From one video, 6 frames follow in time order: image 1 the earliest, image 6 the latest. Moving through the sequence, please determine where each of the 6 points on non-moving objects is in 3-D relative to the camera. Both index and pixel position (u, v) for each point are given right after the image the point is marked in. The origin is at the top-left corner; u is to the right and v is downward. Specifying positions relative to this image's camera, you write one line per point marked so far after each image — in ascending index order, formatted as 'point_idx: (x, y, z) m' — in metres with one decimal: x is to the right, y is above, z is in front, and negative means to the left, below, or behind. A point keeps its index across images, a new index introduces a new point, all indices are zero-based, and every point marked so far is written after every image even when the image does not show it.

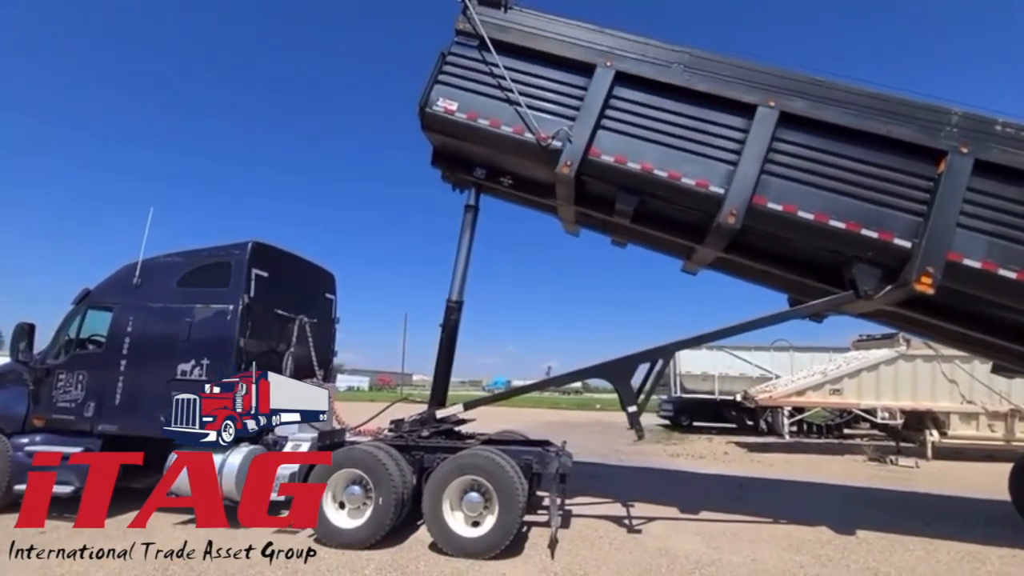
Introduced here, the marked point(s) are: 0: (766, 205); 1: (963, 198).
0: (+2.3, +0.7, +6.2) m
1: (+4.0, +0.8, +6.1) m
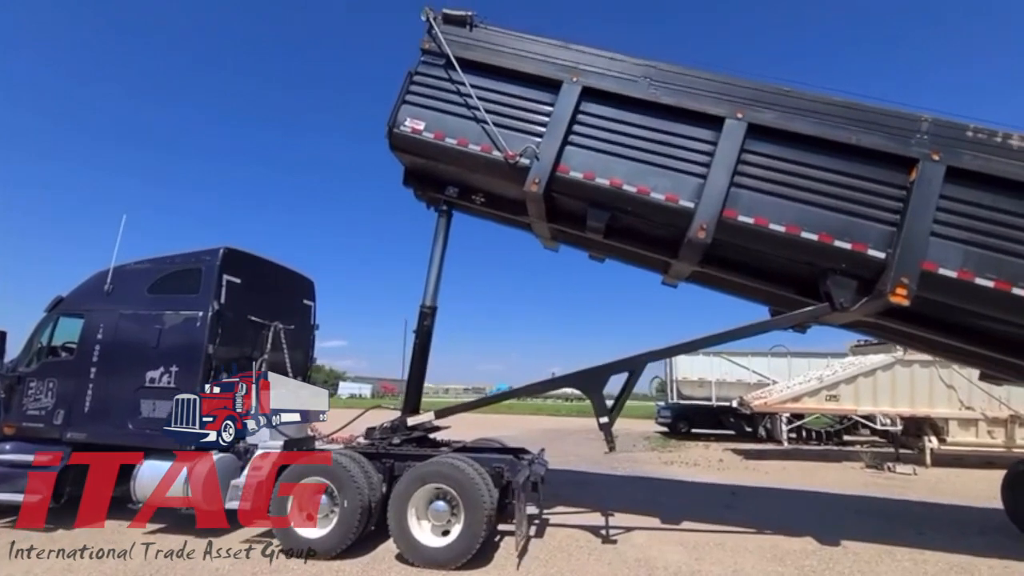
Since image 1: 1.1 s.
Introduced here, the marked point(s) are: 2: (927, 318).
0: (+2.1, +0.6, +6.2) m
1: (+3.8, +0.8, +6.0) m
2: (+4.1, -0.3, +6.8) m
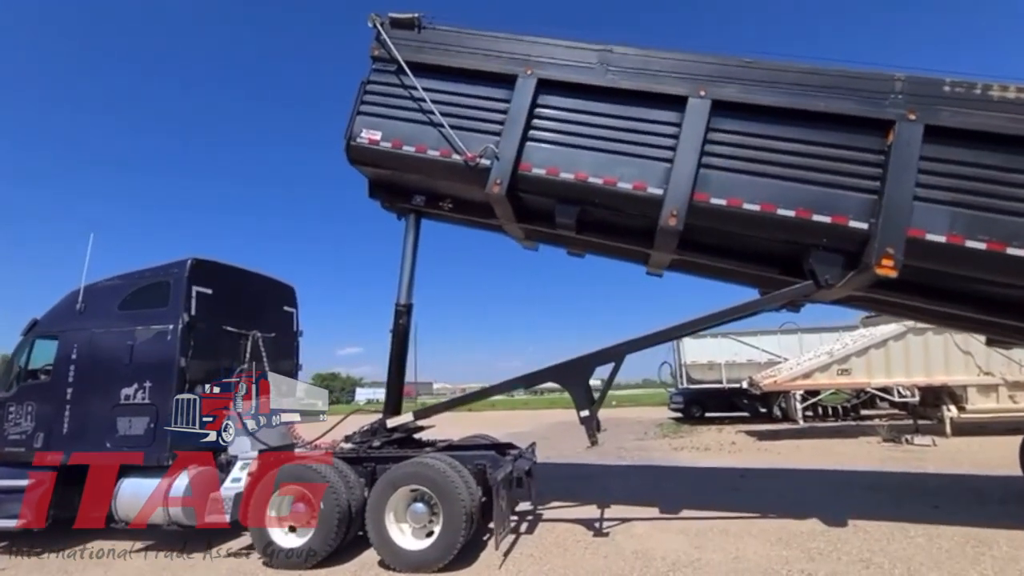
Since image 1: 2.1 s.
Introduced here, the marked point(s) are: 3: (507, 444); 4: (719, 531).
0: (+1.8, +0.8, +6.1) m
1: (+3.5, +1.0, +5.8) m
2: (+3.9, 0.0, +6.6) m
3: (-0.1, -1.4, +6.5) m
4: (+2.0, -2.4, +6.7) m
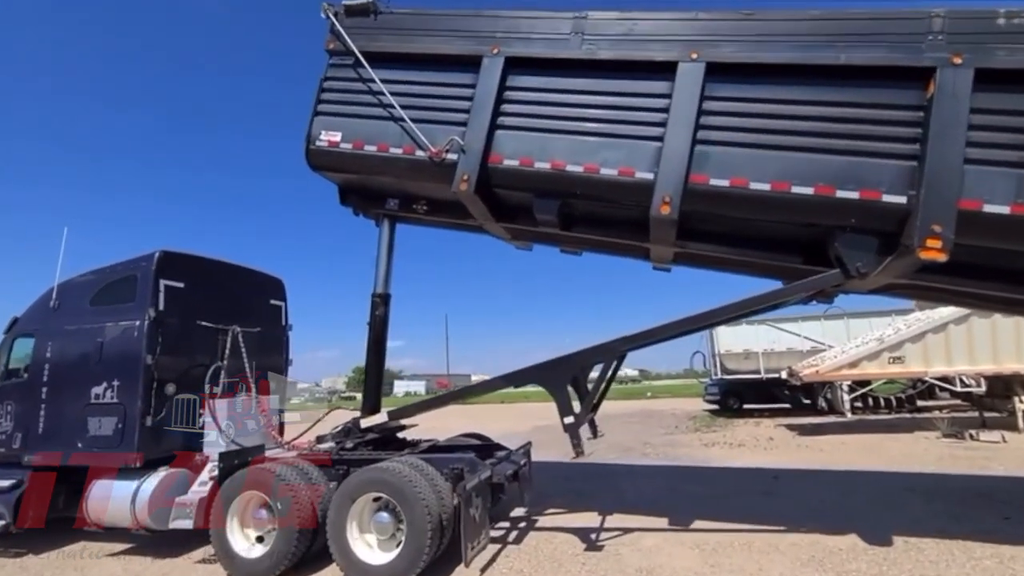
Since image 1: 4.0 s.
0: (+1.5, +0.8, +5.4) m
1: (+3.2, +1.1, +4.9) m
2: (+3.7, +0.2, +5.6) m
3: (-0.2, -1.4, +6.1) m
4: (+2.0, -2.3, +6.0) m
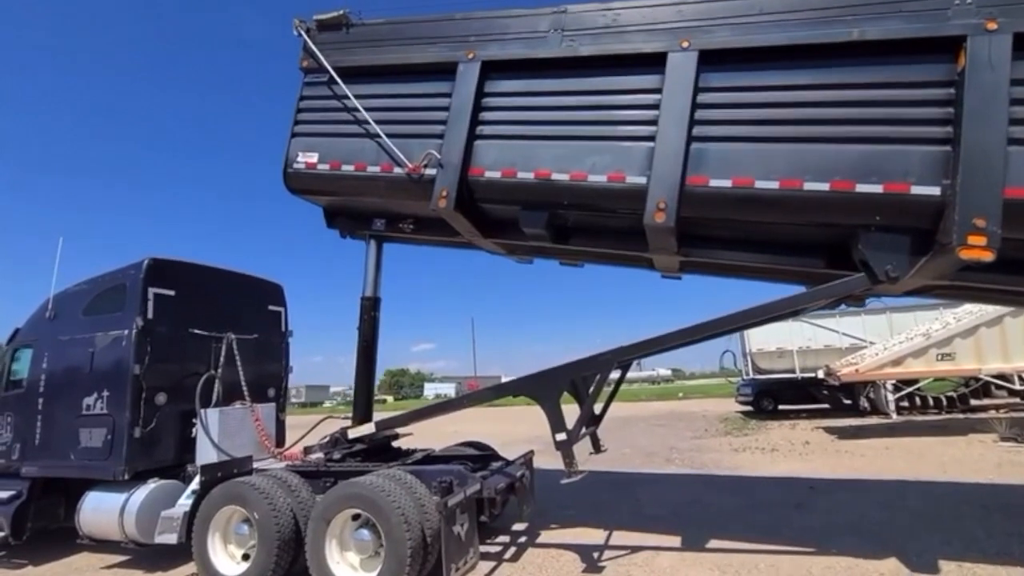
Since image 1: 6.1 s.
0: (+1.4, +0.8, +4.9) m
1: (+3.0, +1.1, +4.3) m
2: (+3.6, +0.2, +5.0) m
3: (-0.1, -1.5, +5.8) m
4: (+2.0, -2.3, +5.6) m
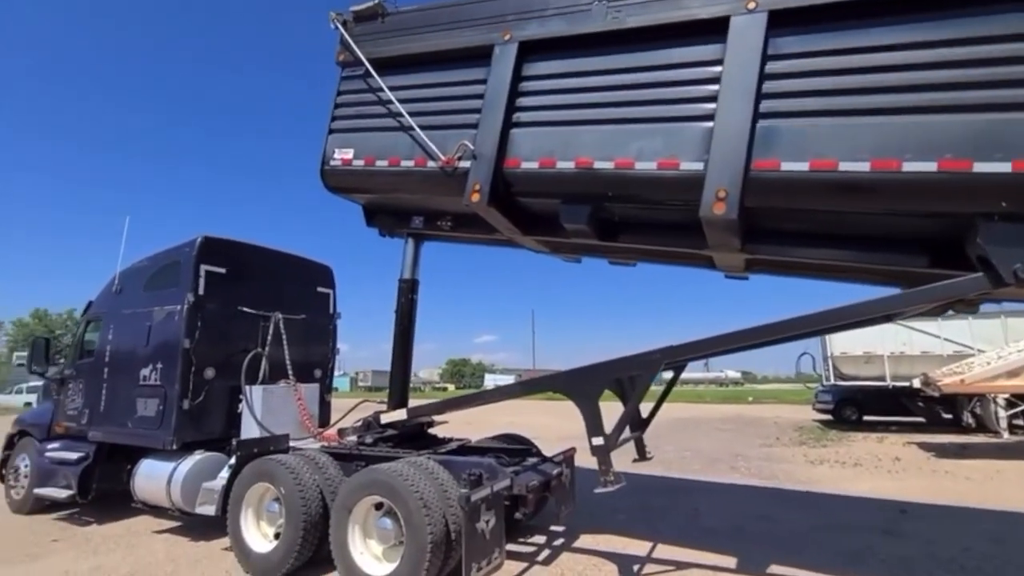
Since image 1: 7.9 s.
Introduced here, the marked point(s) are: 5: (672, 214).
0: (+1.7, +0.8, +4.4) m
1: (+3.1, +1.1, +3.6) m
2: (+3.8, +0.2, +4.2) m
3: (+0.2, -1.4, +5.5) m
4: (+2.2, -2.2, +5.1) m
5: (+1.2, +0.6, +4.9) m
